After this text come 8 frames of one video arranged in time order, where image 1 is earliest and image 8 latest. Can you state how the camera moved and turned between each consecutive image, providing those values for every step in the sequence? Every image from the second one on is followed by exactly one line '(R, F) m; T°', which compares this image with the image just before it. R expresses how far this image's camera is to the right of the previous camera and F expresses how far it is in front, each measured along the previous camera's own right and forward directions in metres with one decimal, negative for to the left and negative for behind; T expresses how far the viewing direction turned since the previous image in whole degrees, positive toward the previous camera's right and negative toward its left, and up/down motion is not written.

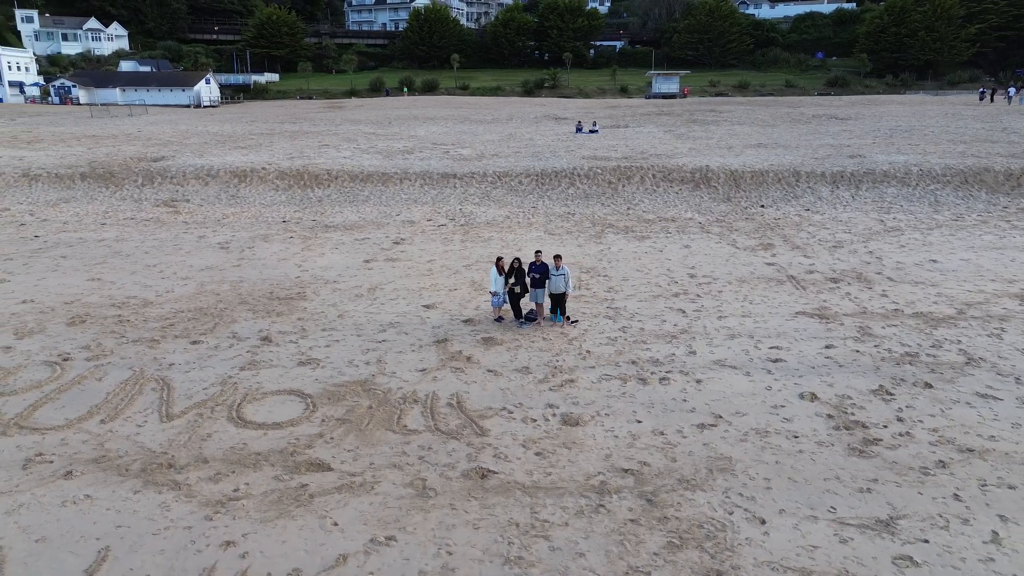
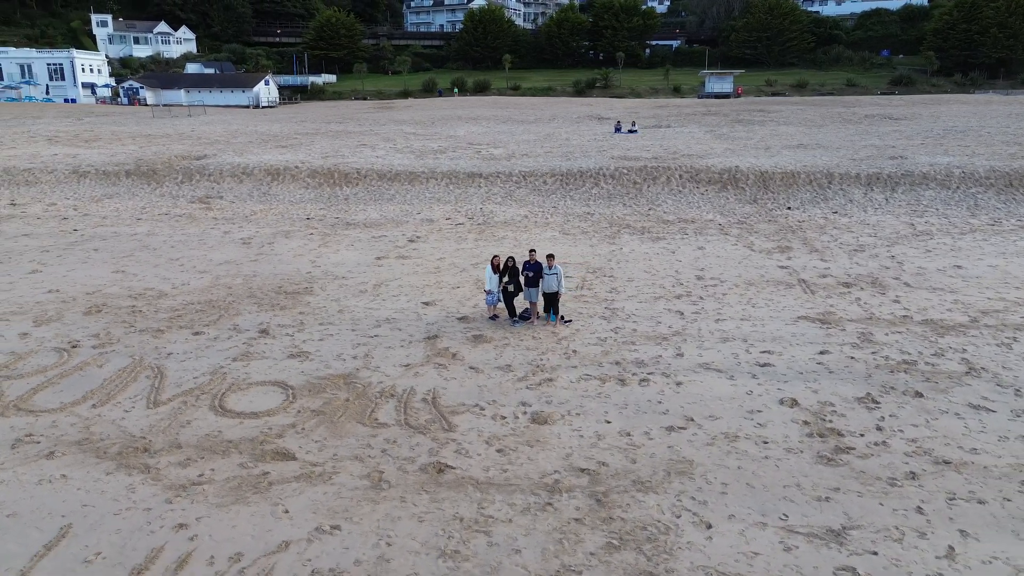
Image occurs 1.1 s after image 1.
(+0.7, 0.0) m; -4°
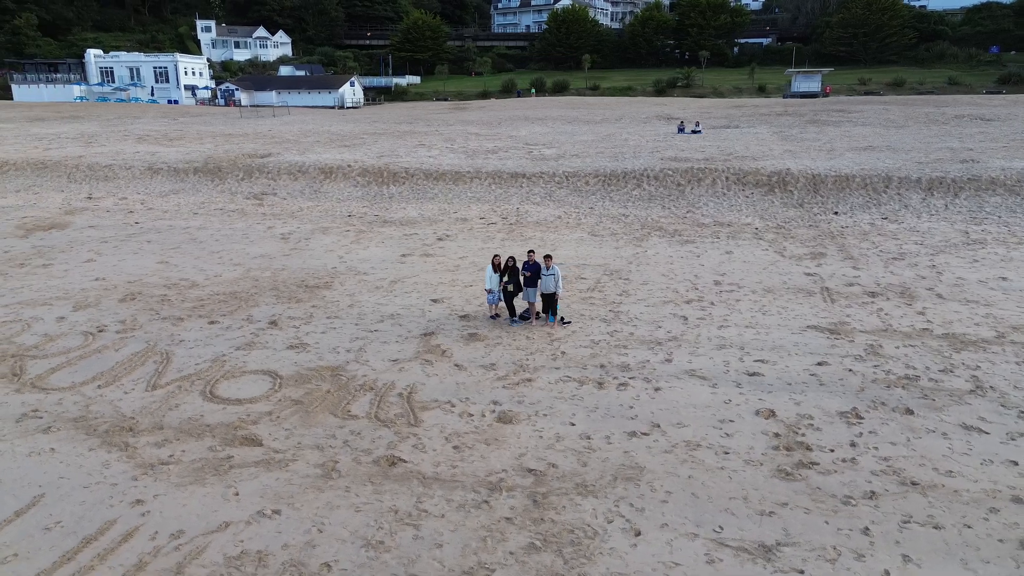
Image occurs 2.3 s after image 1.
(+1.0, 0.0) m; -6°
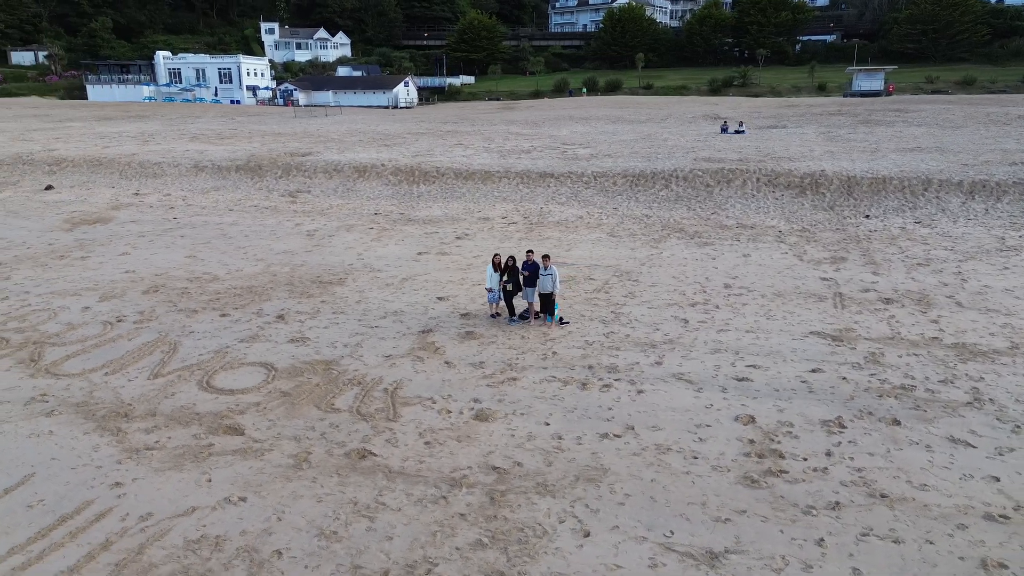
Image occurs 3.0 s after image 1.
(+0.7, 0.0) m; -4°
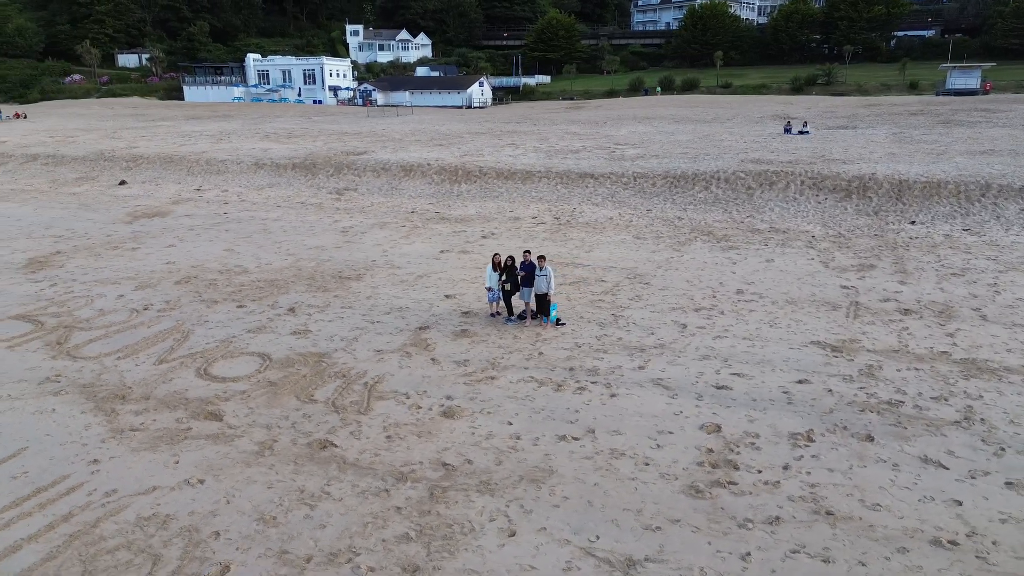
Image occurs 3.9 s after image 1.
(+1.0, 0.0) m; -5°
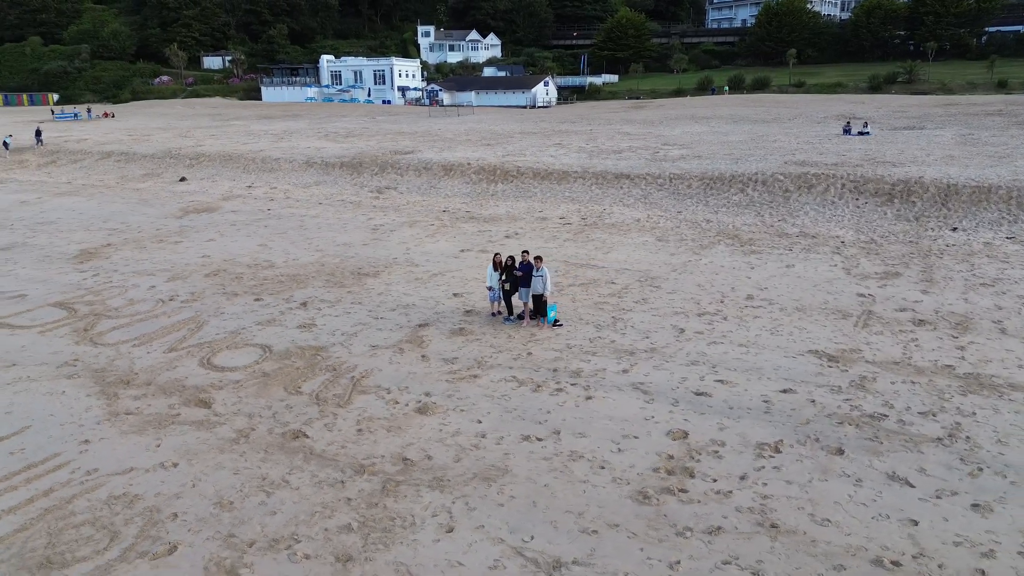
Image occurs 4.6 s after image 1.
(+0.8, 0.0) m; -5°
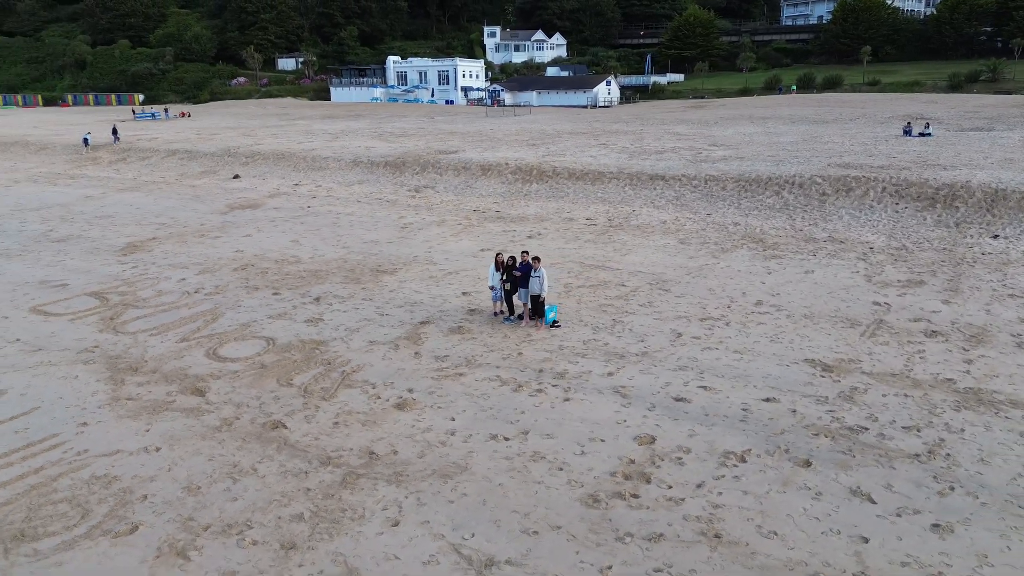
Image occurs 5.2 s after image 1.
(+0.8, 0.0) m; -5°
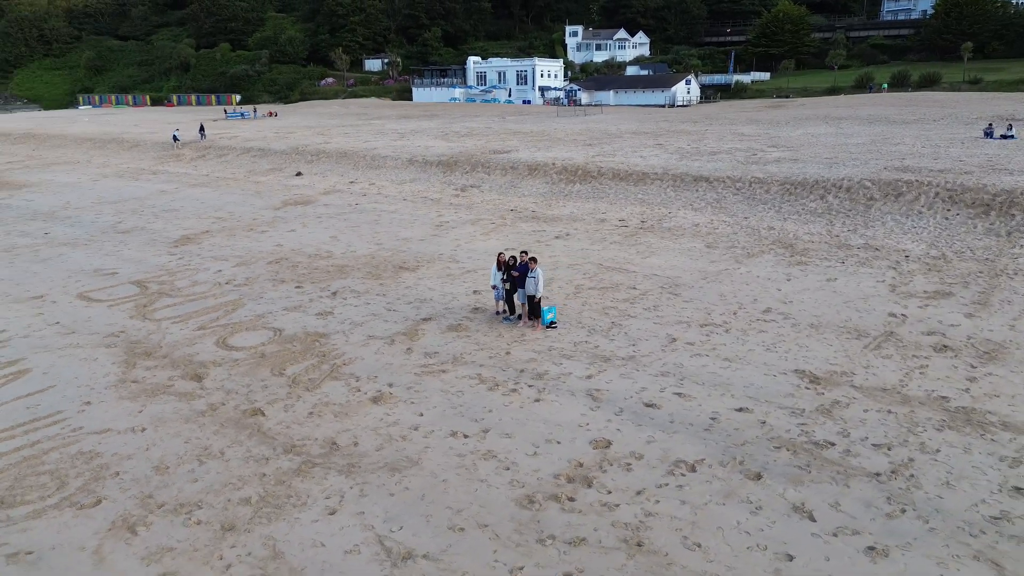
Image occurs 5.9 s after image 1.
(+1.0, 0.0) m; -6°
